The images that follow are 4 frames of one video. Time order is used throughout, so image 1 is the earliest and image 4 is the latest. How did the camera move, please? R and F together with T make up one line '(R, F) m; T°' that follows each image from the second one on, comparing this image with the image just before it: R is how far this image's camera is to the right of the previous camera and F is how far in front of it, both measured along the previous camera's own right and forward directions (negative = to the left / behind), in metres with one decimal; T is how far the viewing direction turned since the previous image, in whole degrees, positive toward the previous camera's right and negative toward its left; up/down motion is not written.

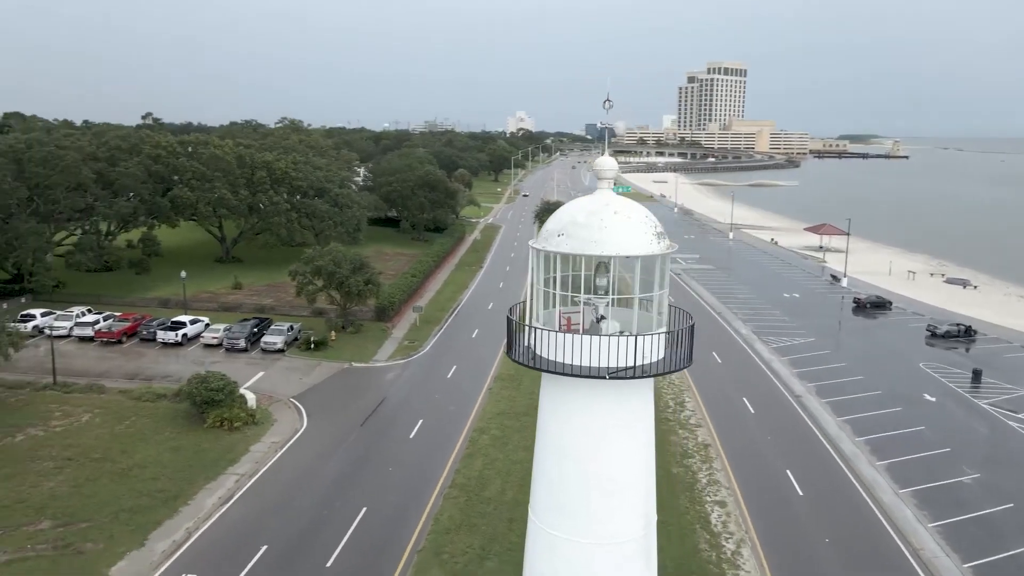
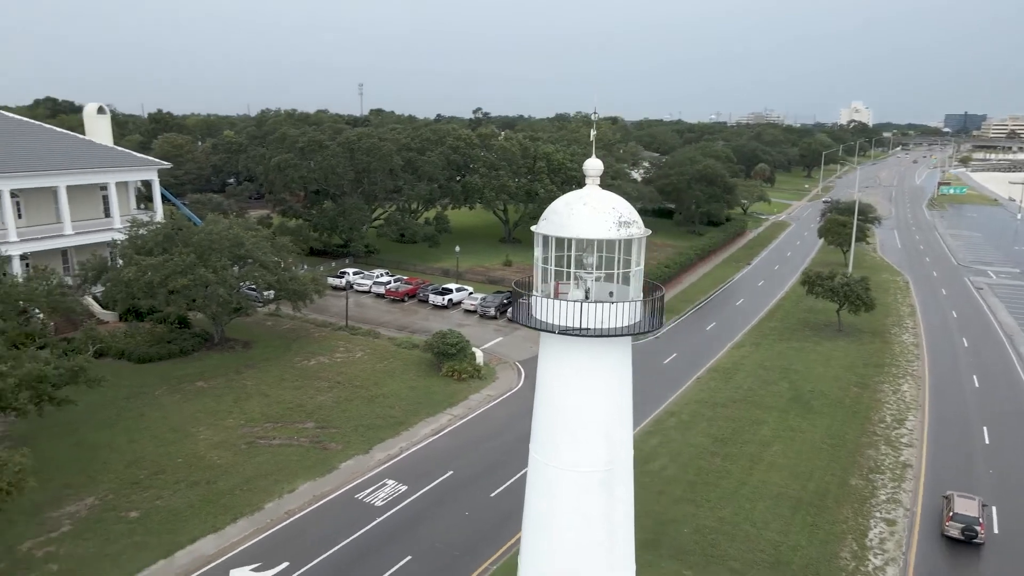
(+4.1, -1.4) m; -24°
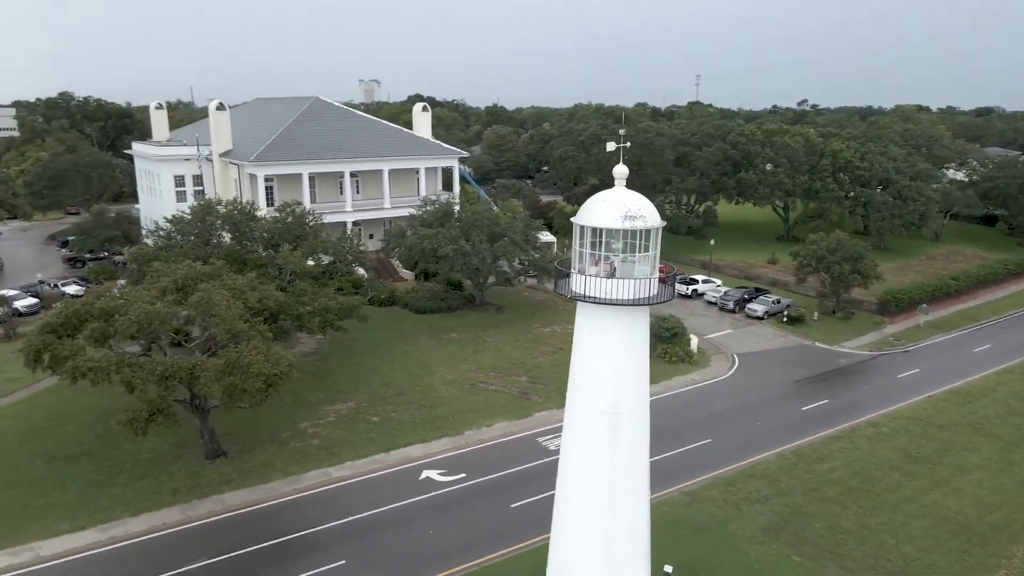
(+4.7, -2.1) m; -25°
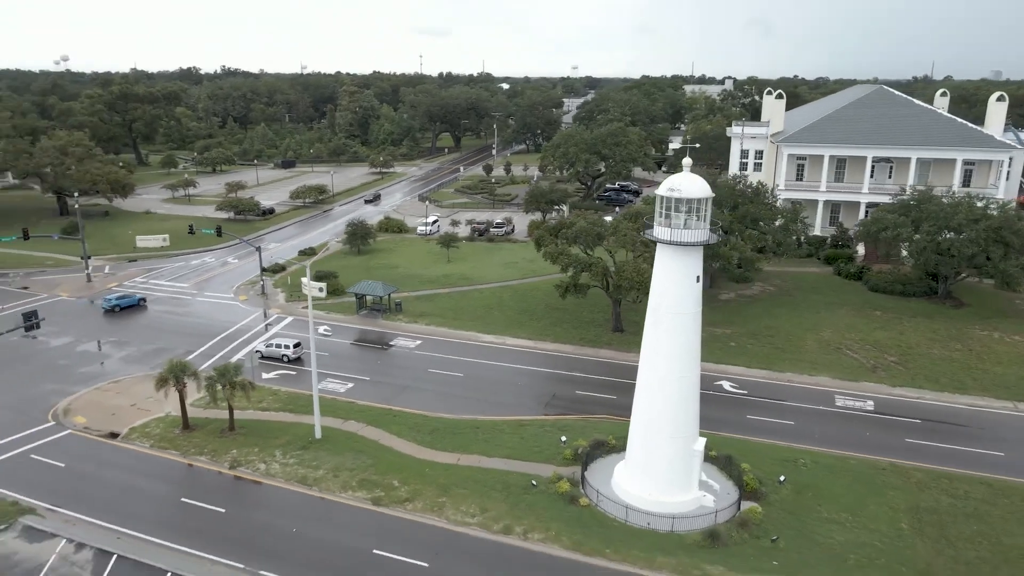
(+14.9, -3.0) m; -52°
